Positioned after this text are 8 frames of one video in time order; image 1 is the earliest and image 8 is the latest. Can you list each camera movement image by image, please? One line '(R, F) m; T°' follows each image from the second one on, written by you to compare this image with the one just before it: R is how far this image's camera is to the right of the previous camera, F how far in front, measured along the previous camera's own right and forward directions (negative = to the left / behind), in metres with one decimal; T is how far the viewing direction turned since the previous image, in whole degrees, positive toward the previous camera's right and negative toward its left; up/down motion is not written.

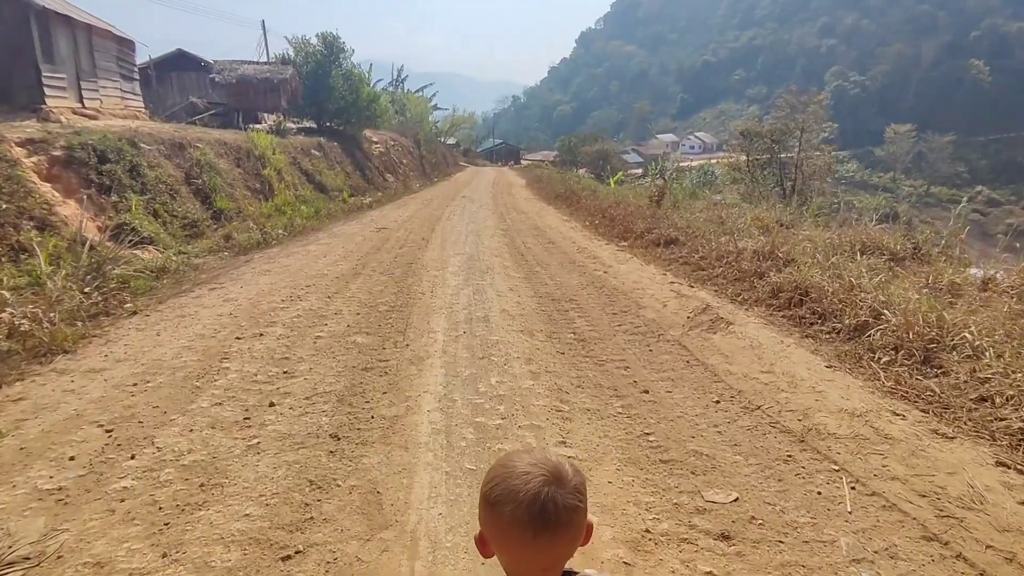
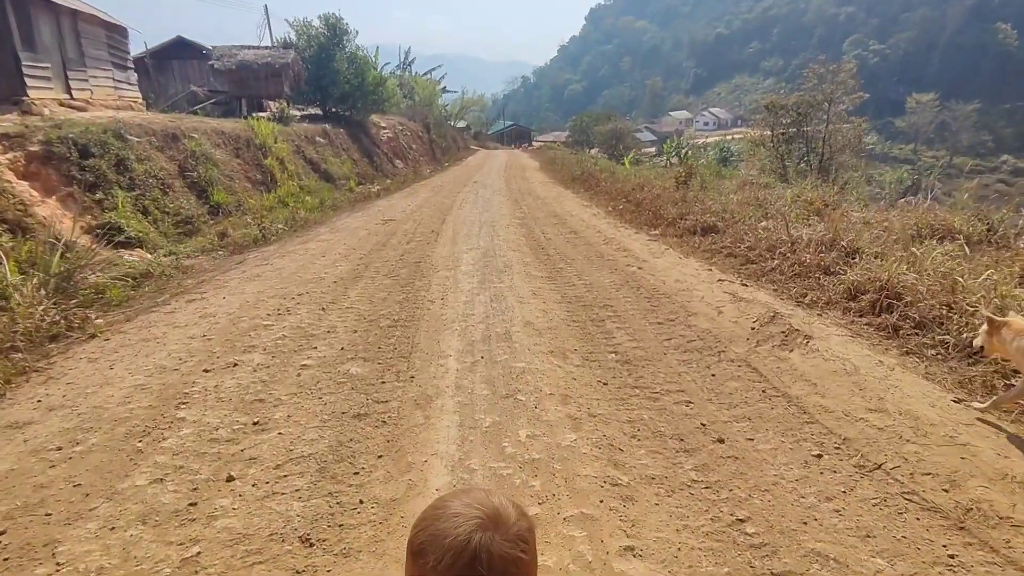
(-0.1, +0.8) m; -1°
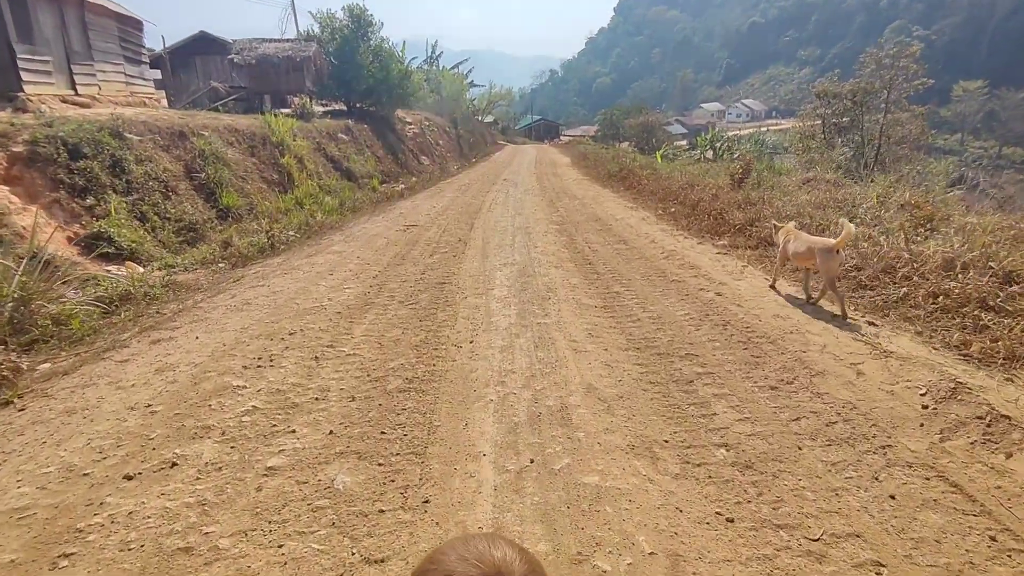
(-0.2, +1.2) m; -3°
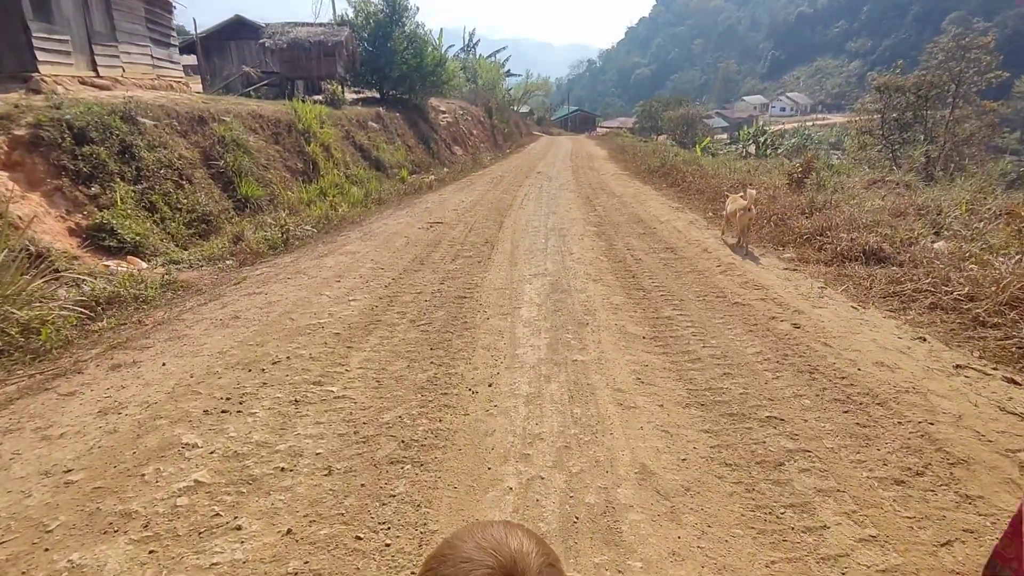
(0.0, +0.8) m; -3°
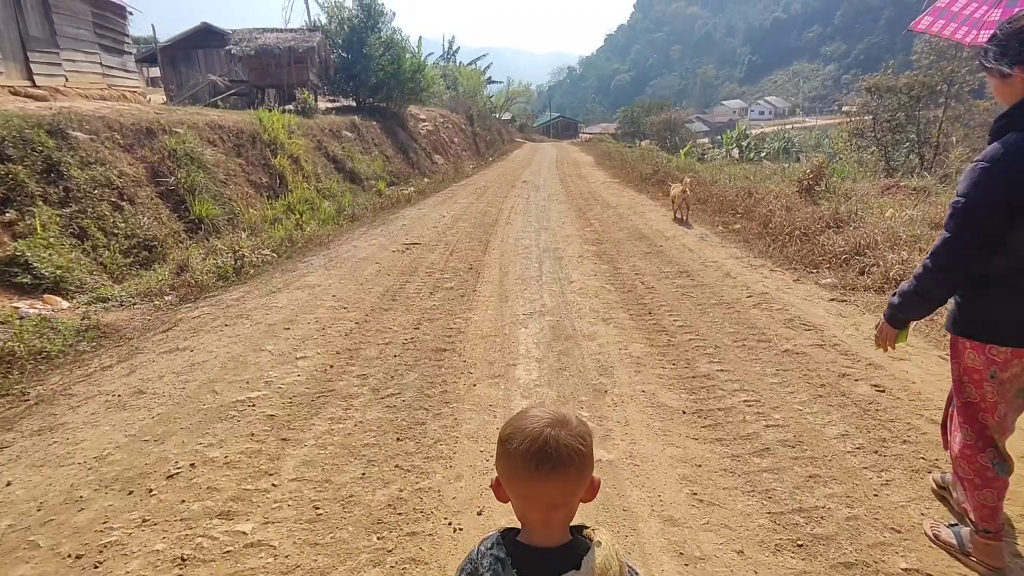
(0.0, +1.0) m; +1°
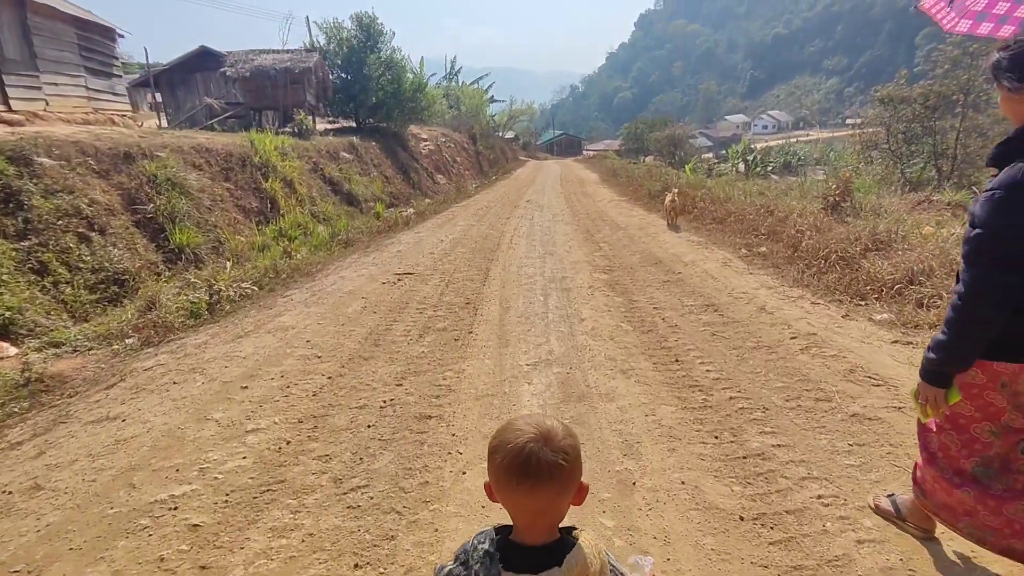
(0.0, +0.7) m; -1°
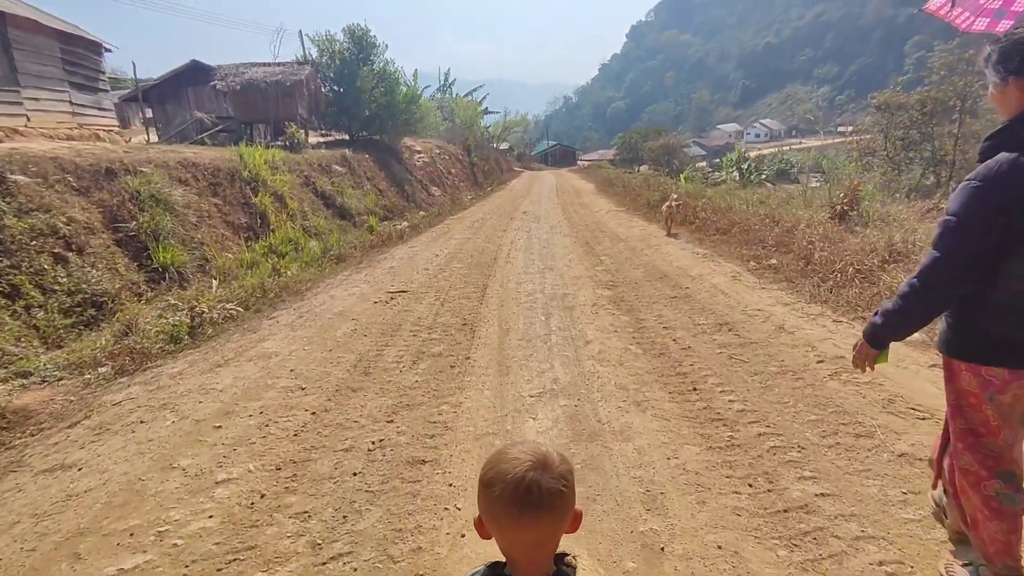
(0.0, +0.3) m; 0°
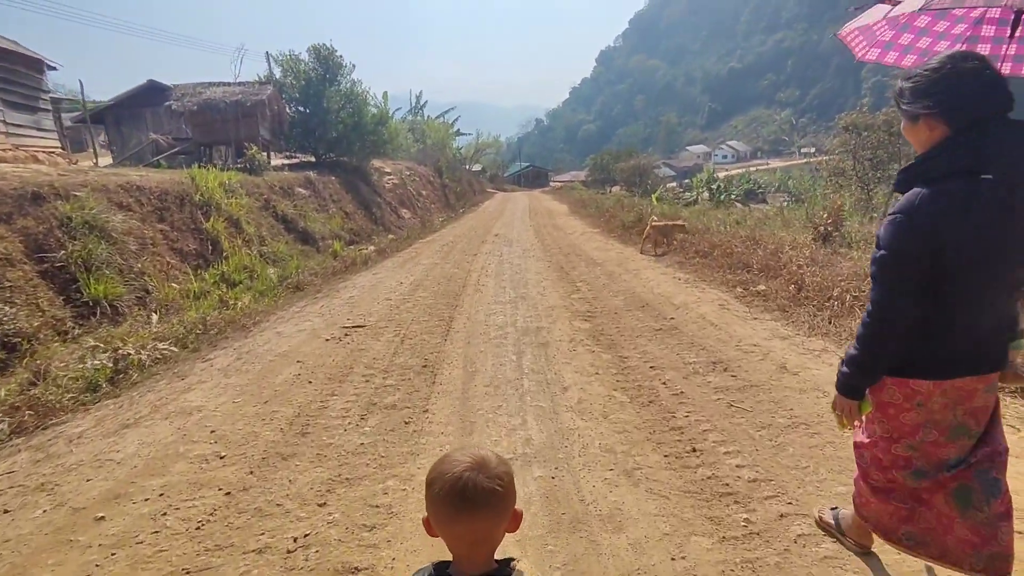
(+0.1, +0.6) m; +2°
